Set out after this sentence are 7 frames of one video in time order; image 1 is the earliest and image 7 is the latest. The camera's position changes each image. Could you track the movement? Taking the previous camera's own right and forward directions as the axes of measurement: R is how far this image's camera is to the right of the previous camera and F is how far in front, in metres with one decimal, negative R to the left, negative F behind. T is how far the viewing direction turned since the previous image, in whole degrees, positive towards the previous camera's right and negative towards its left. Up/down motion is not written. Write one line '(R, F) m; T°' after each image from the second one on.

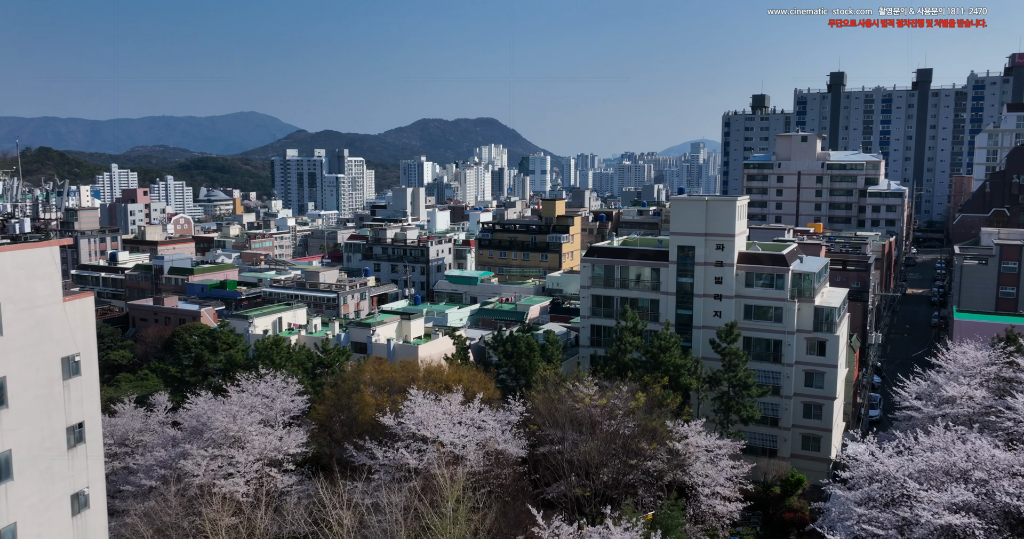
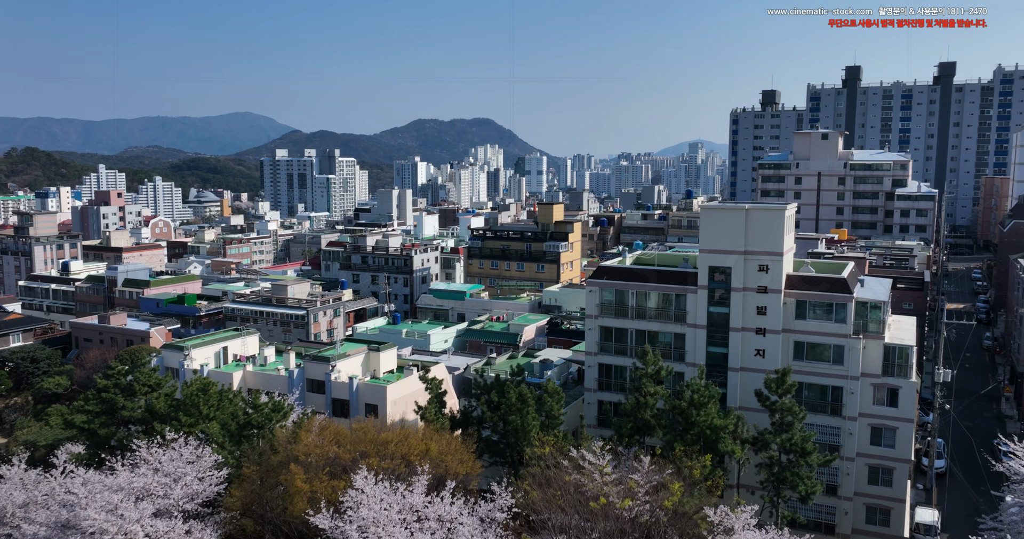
(+0.3, +7.3) m; 0°
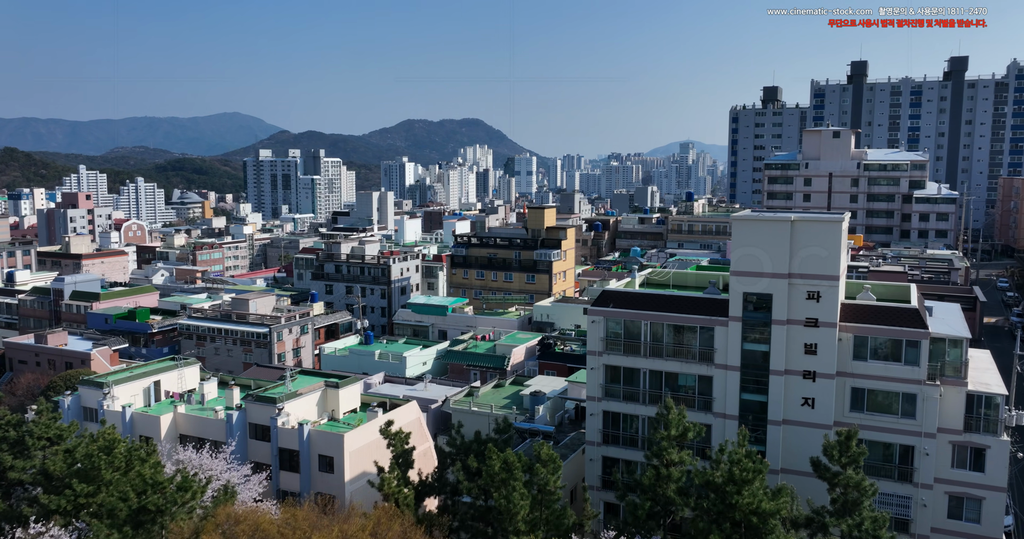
(+0.2, +5.8) m; +1°
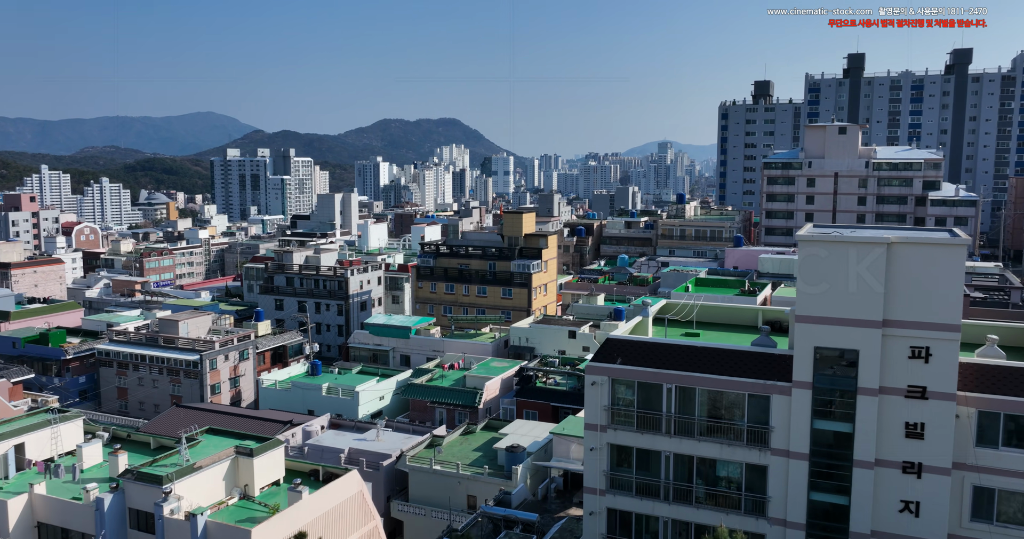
(+0.2, +7.1) m; +2°
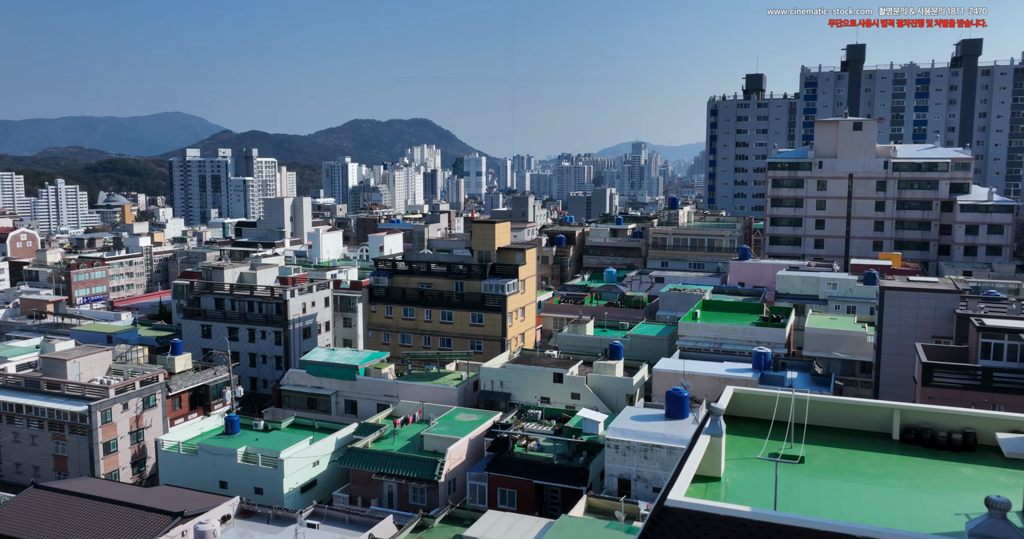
(+0.1, +8.5) m; +2°
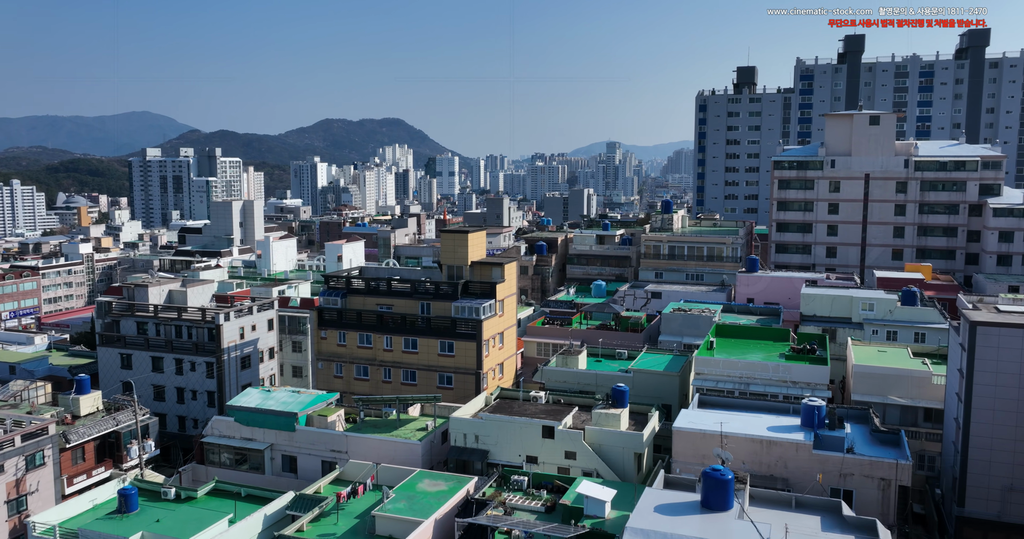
(-0.1, +7.0) m; +2°
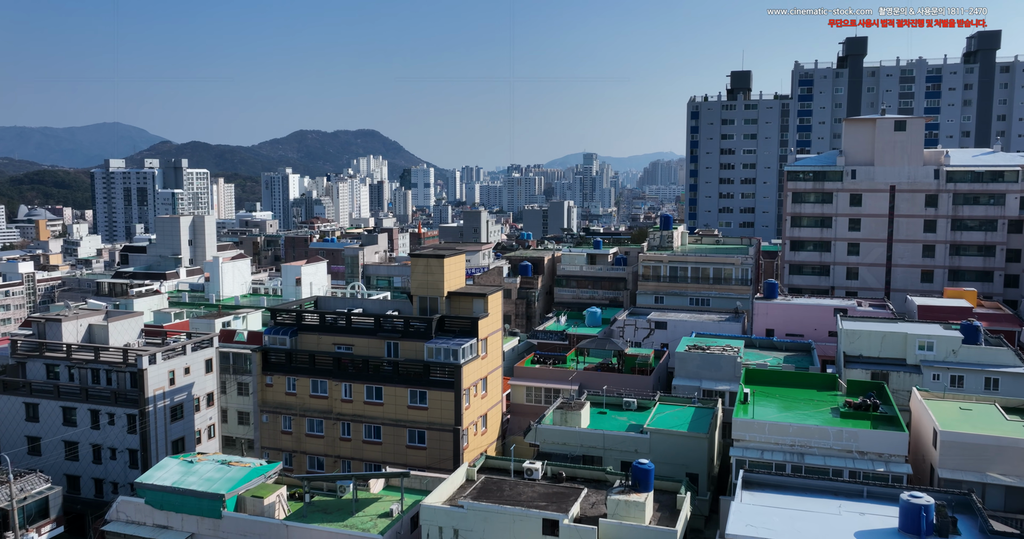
(-0.3, +6.3) m; +2°
